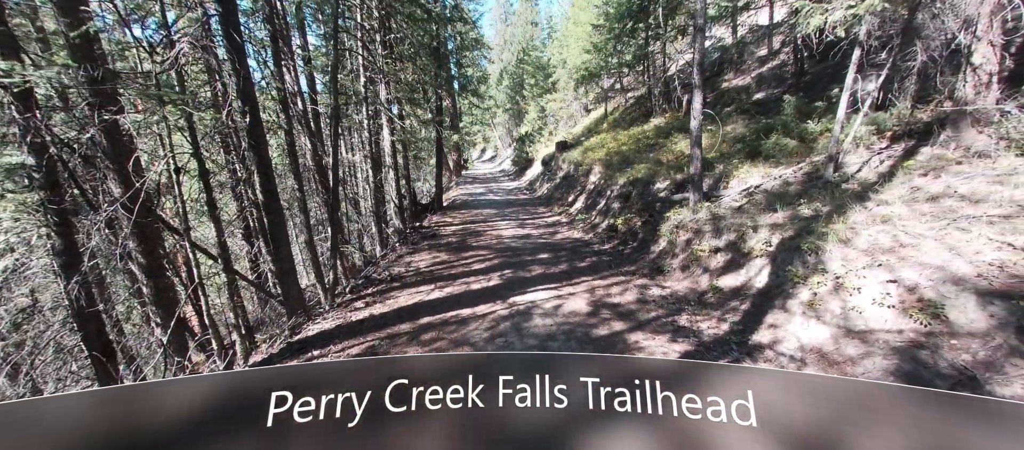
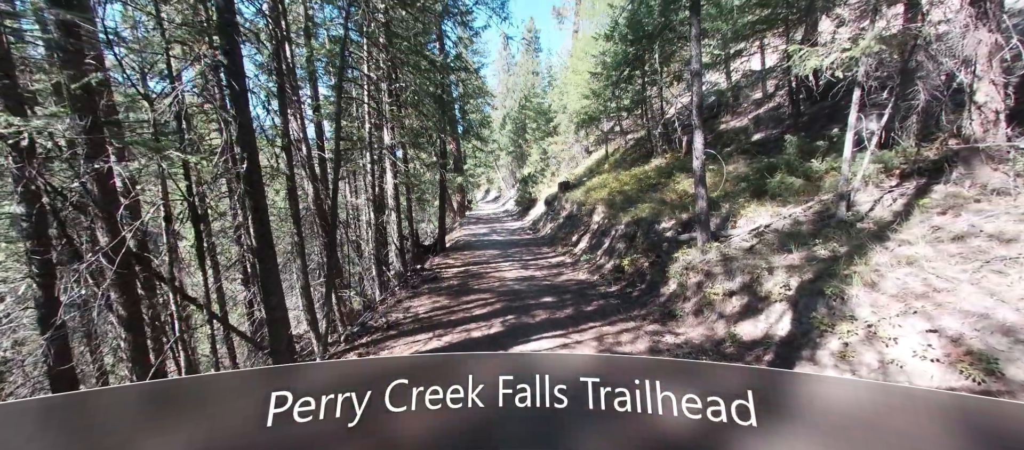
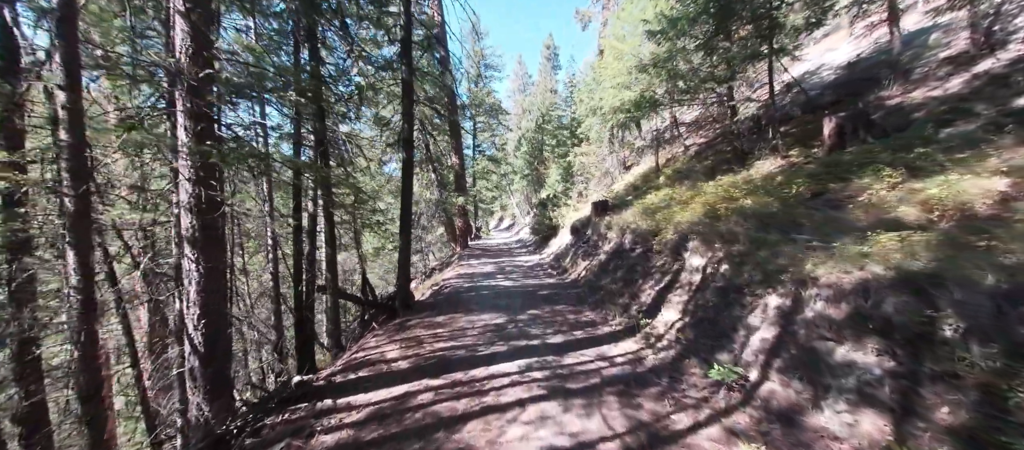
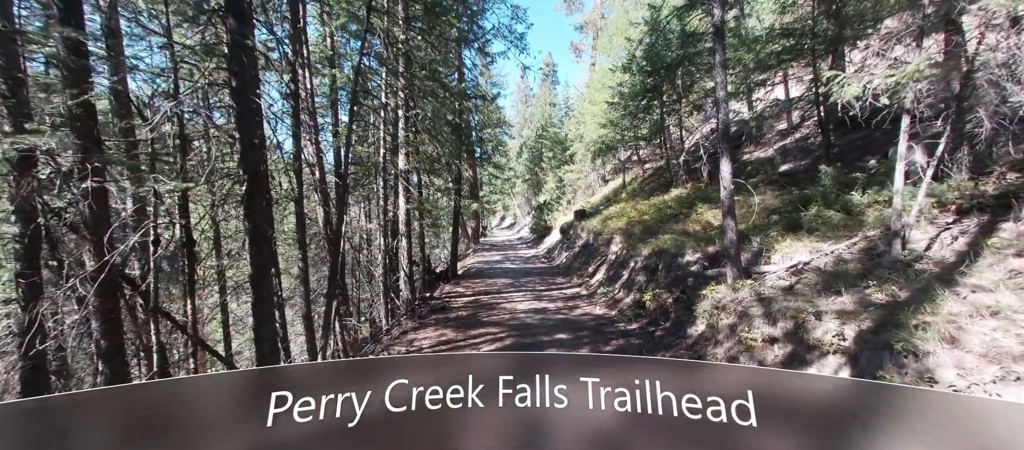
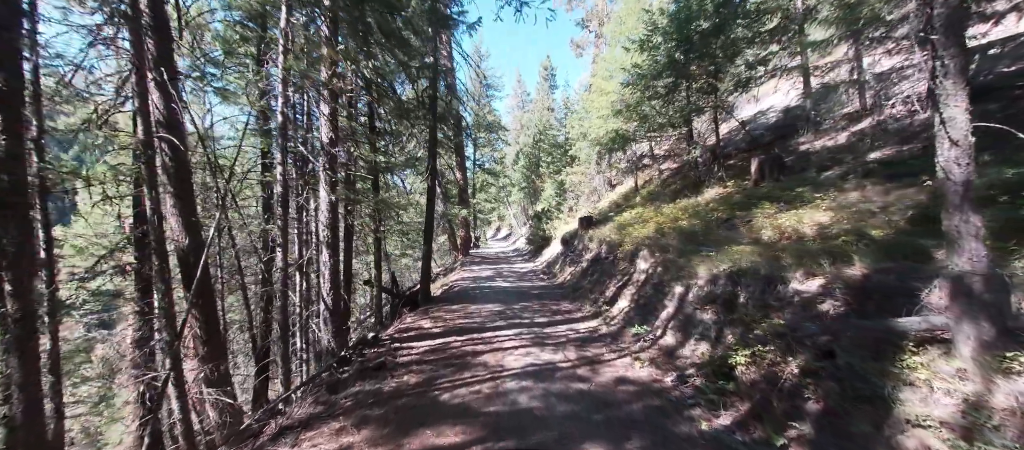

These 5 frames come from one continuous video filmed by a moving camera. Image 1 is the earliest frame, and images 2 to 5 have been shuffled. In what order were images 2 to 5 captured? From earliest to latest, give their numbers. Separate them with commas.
2, 4, 5, 3
